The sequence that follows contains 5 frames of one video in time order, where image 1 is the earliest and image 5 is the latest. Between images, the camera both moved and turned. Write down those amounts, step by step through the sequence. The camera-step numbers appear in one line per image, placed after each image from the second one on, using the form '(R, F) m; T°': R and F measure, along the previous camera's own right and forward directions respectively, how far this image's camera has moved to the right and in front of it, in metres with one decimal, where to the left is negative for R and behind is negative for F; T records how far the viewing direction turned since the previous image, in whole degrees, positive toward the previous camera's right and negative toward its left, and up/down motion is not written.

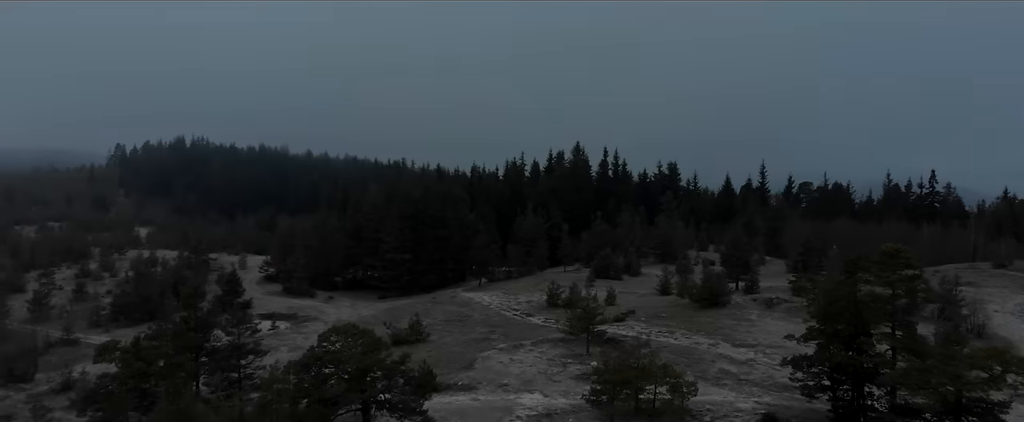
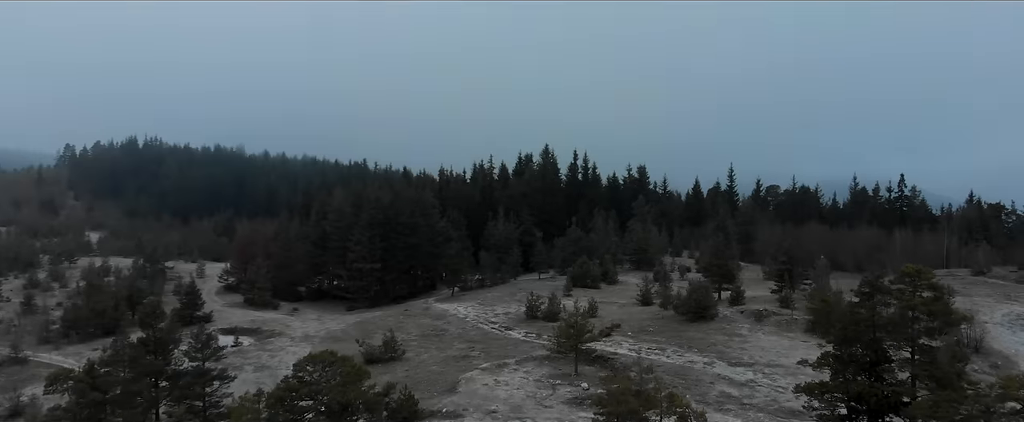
(-0.5, +1.0) m; +3°
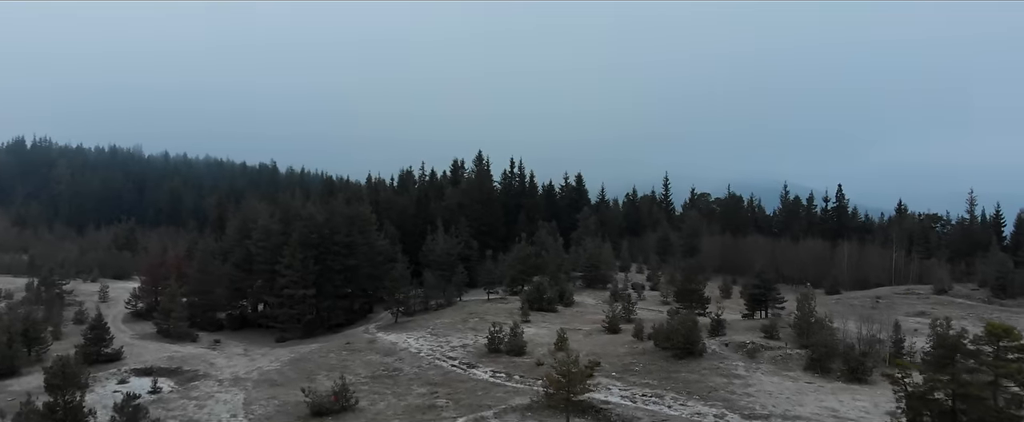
(-1.3, +2.4) m; +6°
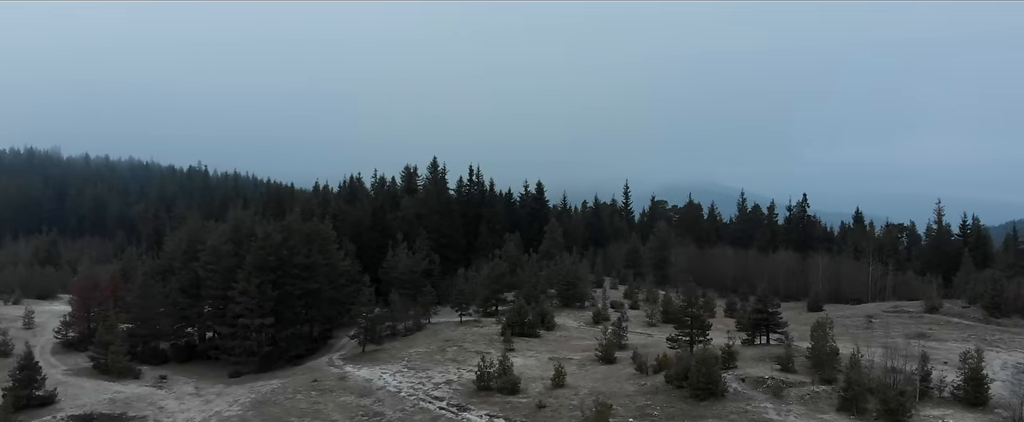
(-1.4, +2.1) m; +5°
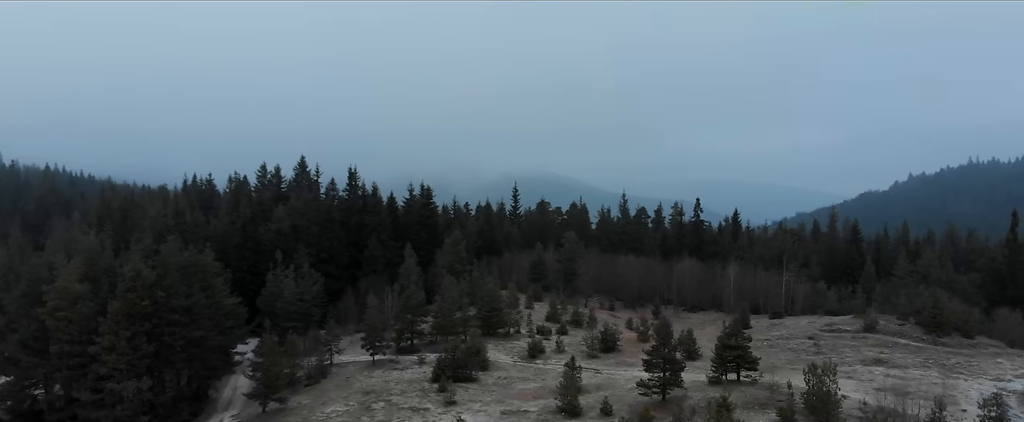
(-2.4, +3.8) m; +11°
